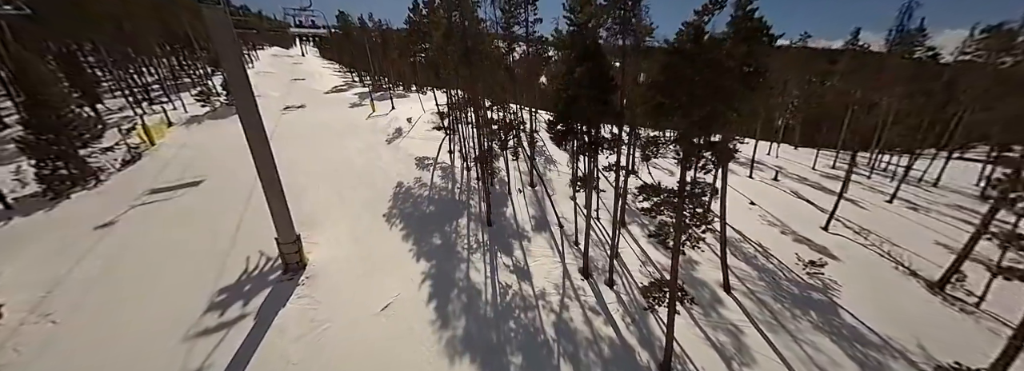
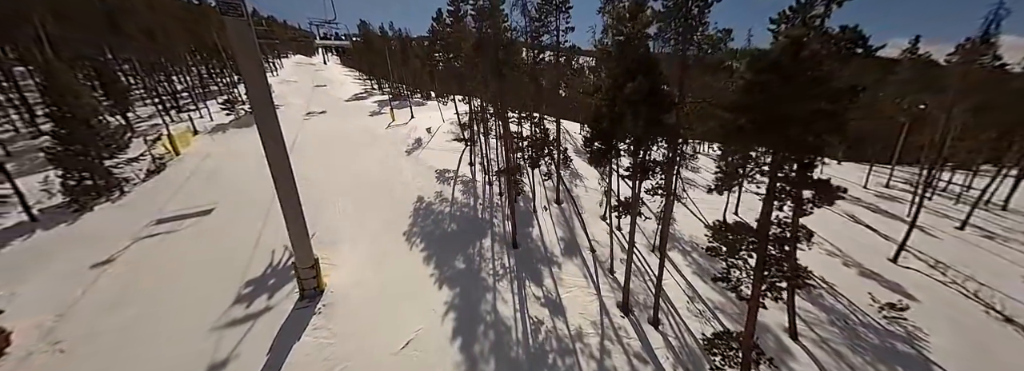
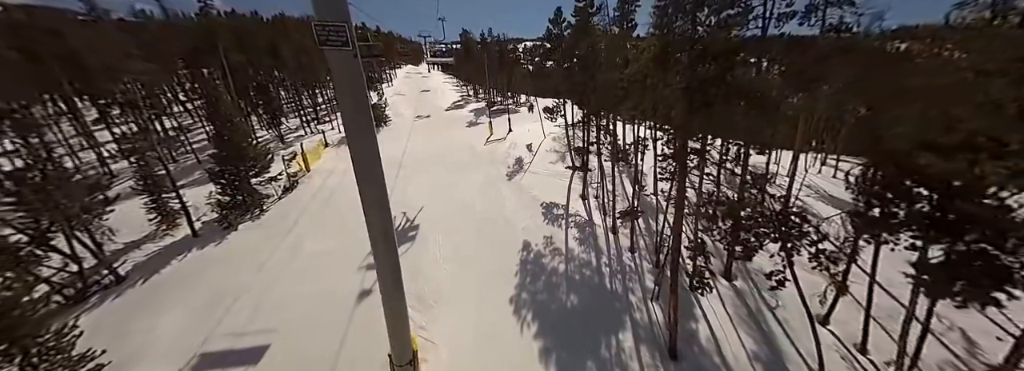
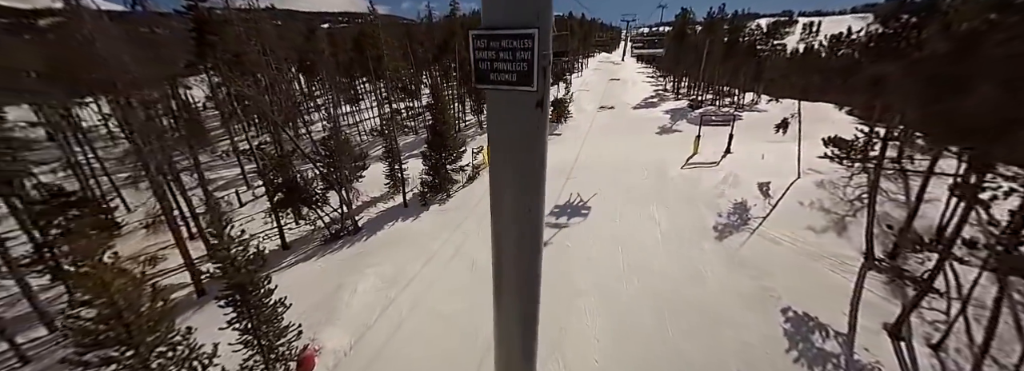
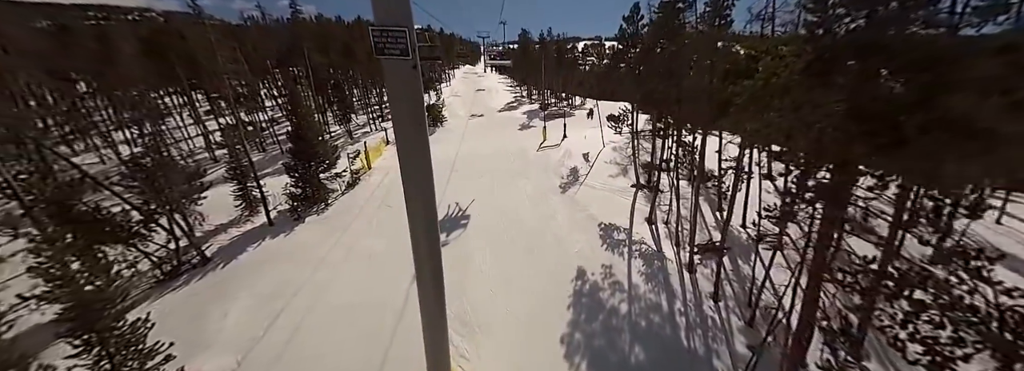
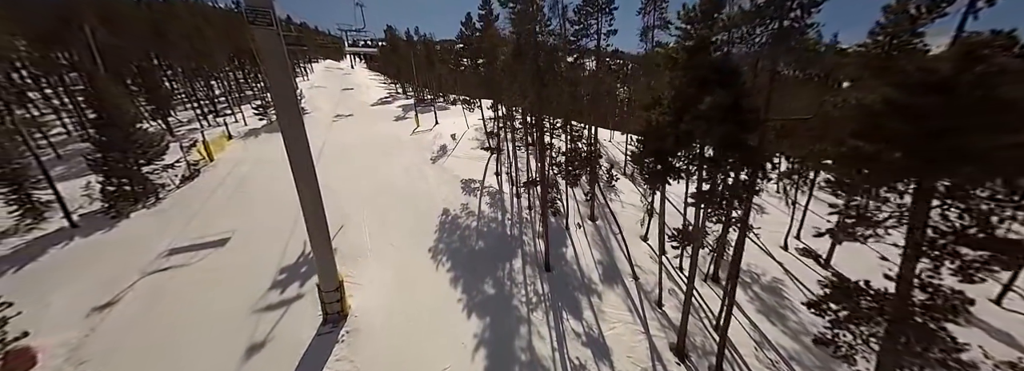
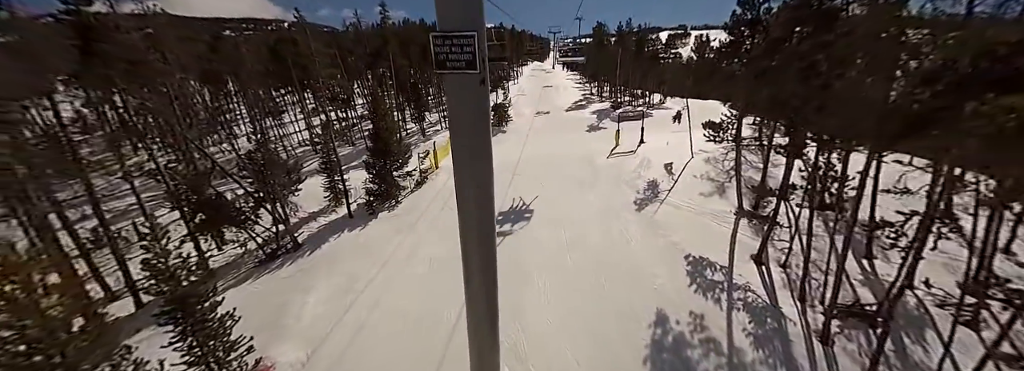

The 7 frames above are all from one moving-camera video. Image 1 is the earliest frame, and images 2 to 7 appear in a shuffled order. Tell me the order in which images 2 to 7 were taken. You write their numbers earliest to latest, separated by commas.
2, 6, 3, 5, 7, 4
